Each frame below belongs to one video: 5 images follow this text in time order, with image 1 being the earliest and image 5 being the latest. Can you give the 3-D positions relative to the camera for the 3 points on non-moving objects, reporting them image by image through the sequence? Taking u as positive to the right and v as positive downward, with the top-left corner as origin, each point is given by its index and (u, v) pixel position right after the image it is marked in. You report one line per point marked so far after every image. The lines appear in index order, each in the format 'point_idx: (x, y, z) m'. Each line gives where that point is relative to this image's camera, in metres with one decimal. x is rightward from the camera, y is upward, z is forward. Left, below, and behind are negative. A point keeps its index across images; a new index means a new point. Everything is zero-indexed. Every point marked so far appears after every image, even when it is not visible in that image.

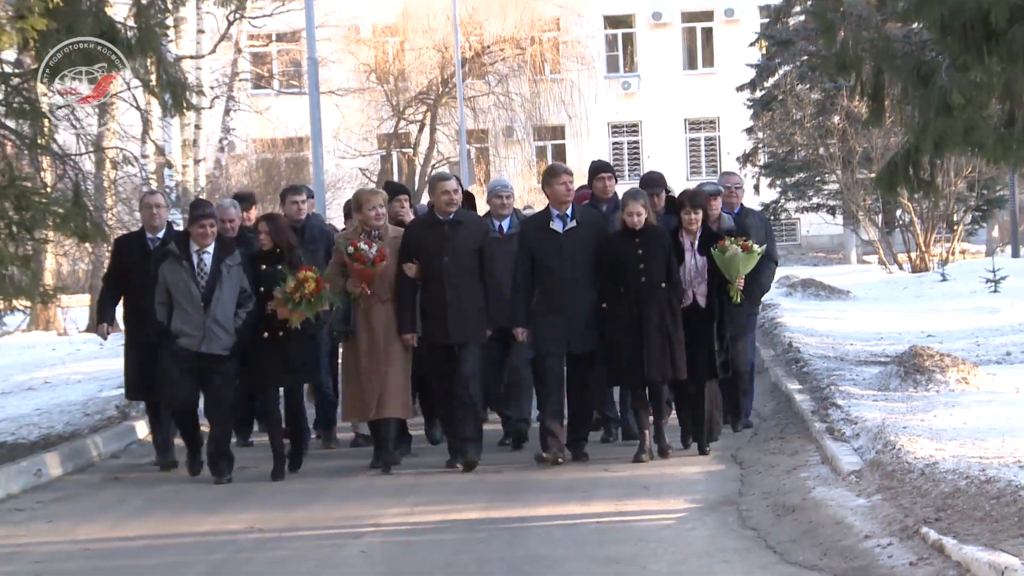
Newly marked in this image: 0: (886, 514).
0: (+2.4, -1.4, +7.5) m
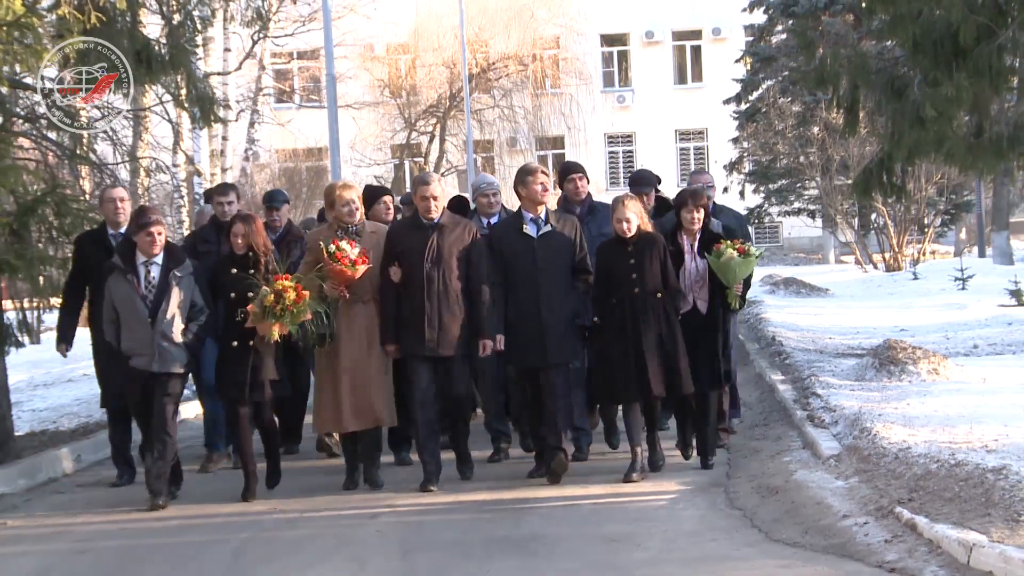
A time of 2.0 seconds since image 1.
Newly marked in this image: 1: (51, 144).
0: (+2.4, -1.4, +8.1) m
1: (-3.8, +1.2, +10.0) m
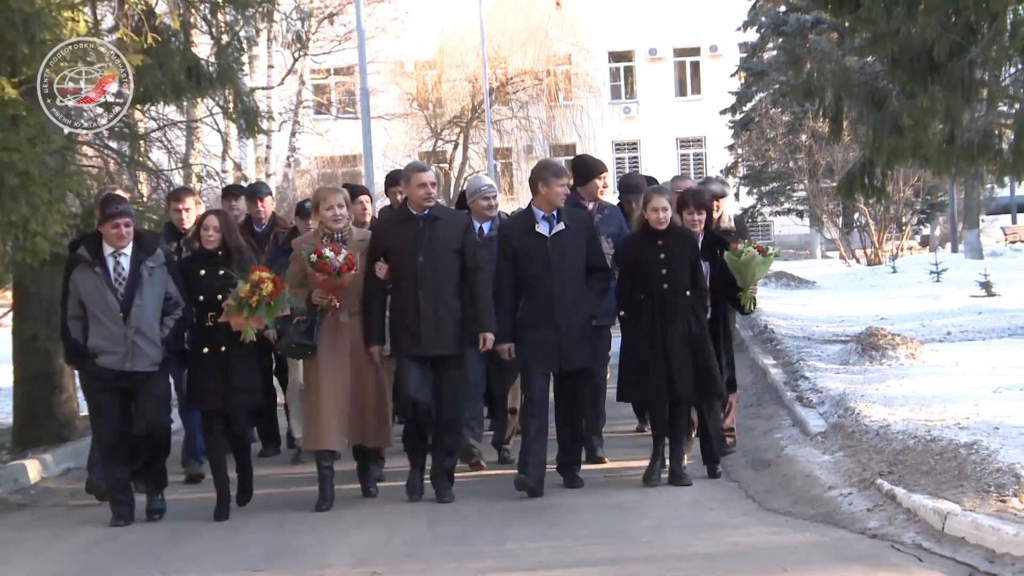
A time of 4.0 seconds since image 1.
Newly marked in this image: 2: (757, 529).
0: (+2.6, -1.4, +9.0) m
1: (-3.7, +1.3, +10.9) m
2: (+1.6, -1.6, +7.9) m
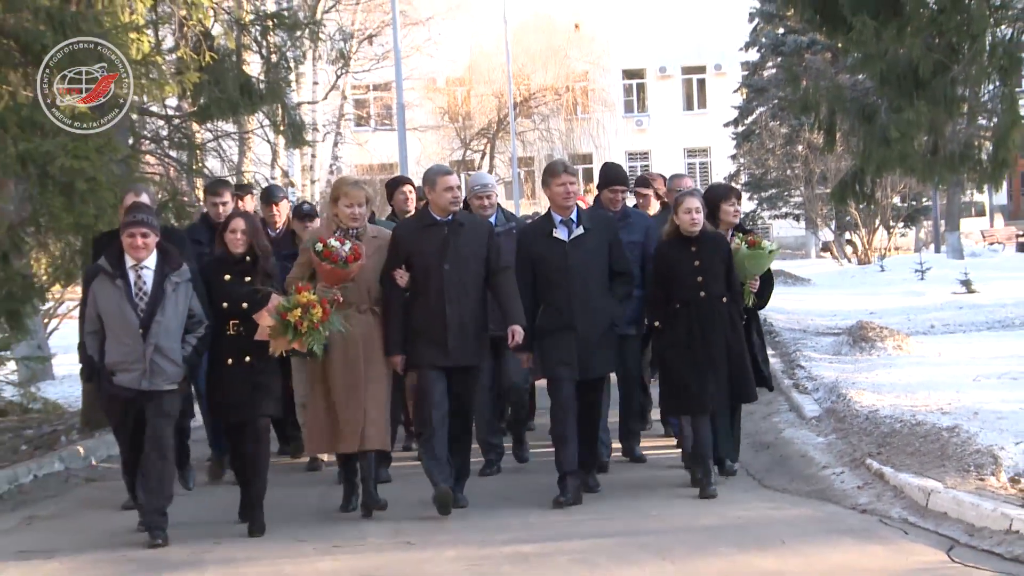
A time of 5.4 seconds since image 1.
0: (+2.7, -1.4, +10.0) m
1: (-3.5, +1.3, +12.0) m
2: (+1.8, -1.6, +8.9) m
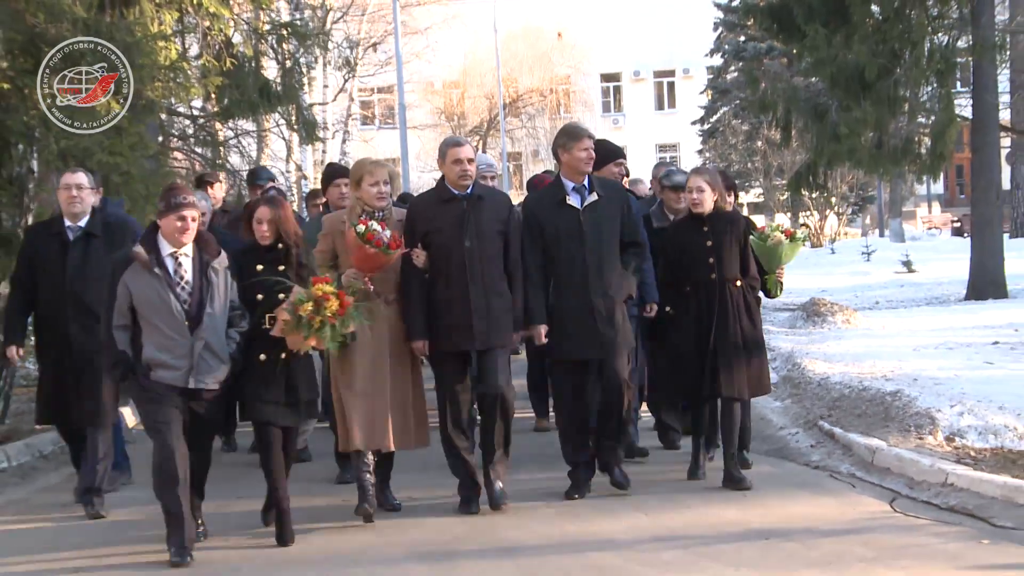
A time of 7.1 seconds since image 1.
0: (+2.6, -1.2, +11.3) m
1: (-3.6, +1.5, +13.2) m
2: (+1.7, -1.4, +10.2) m
